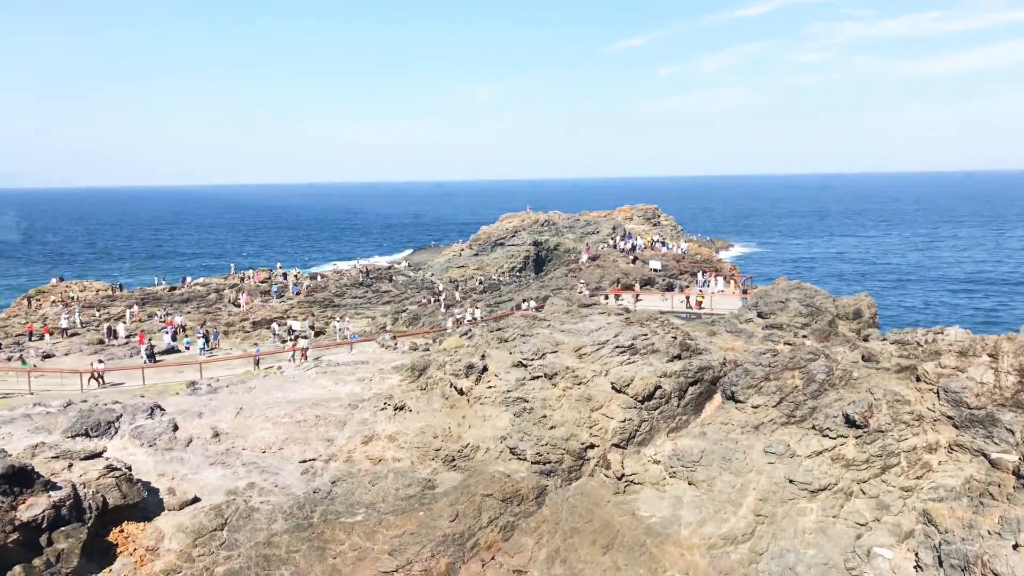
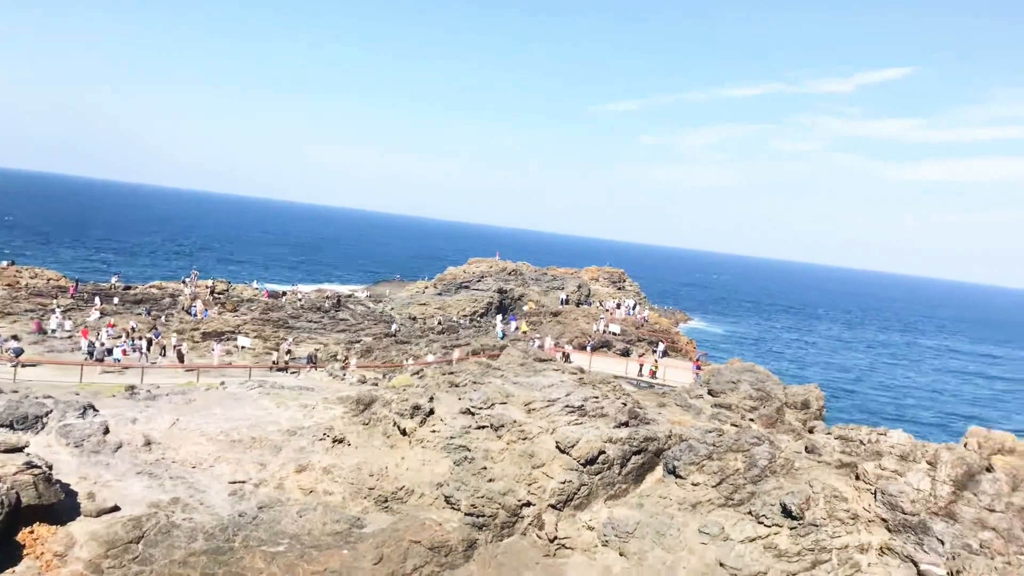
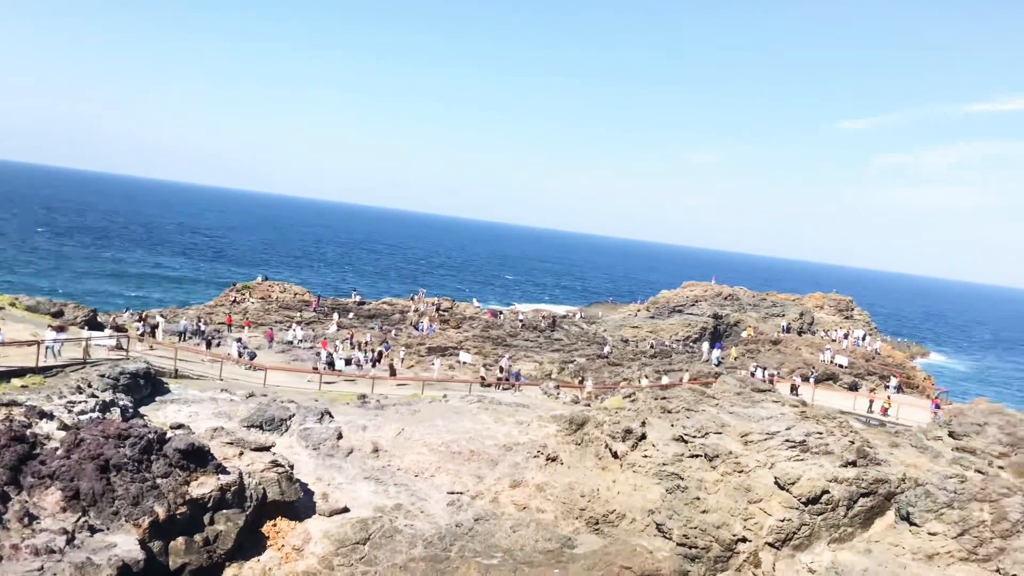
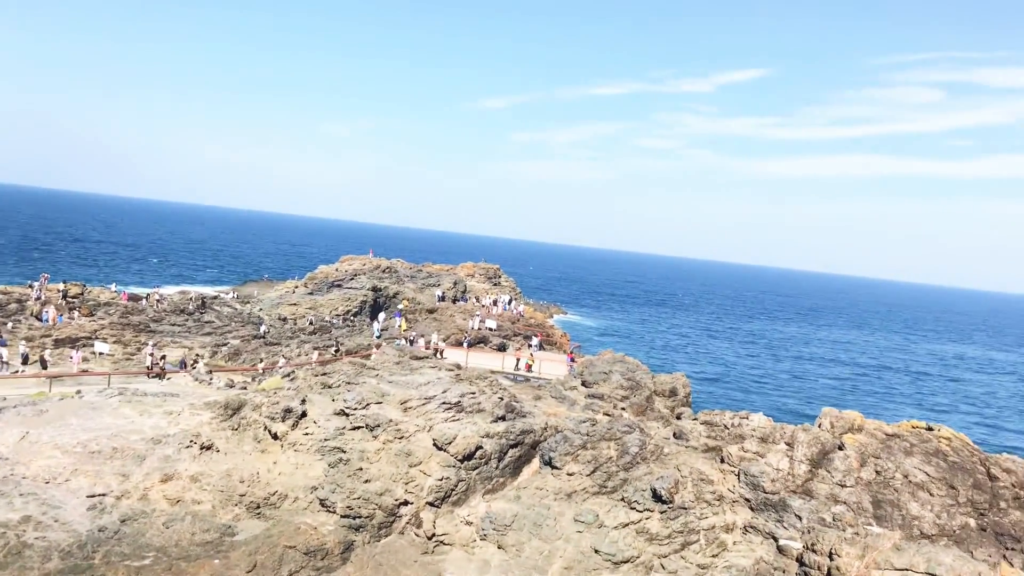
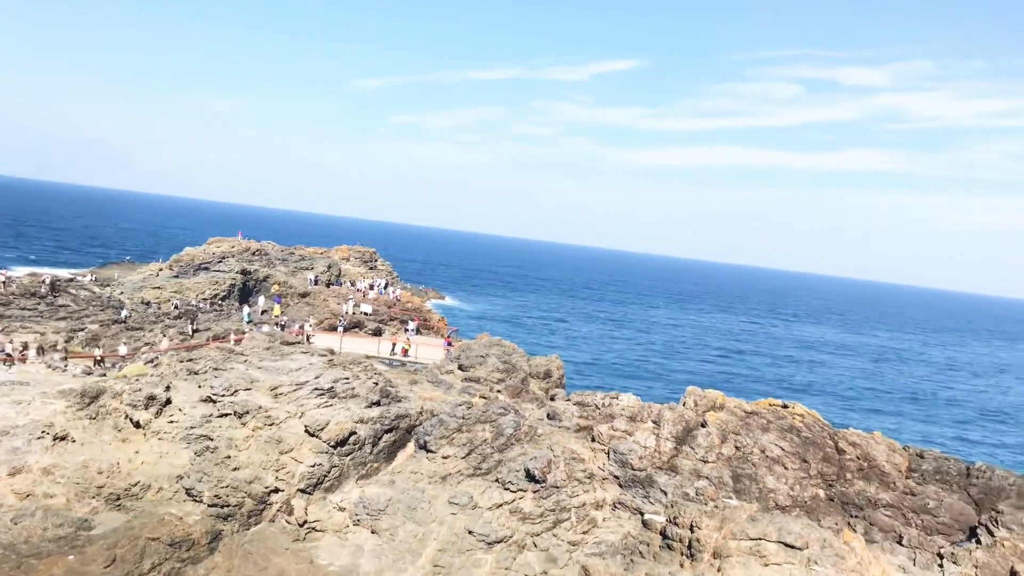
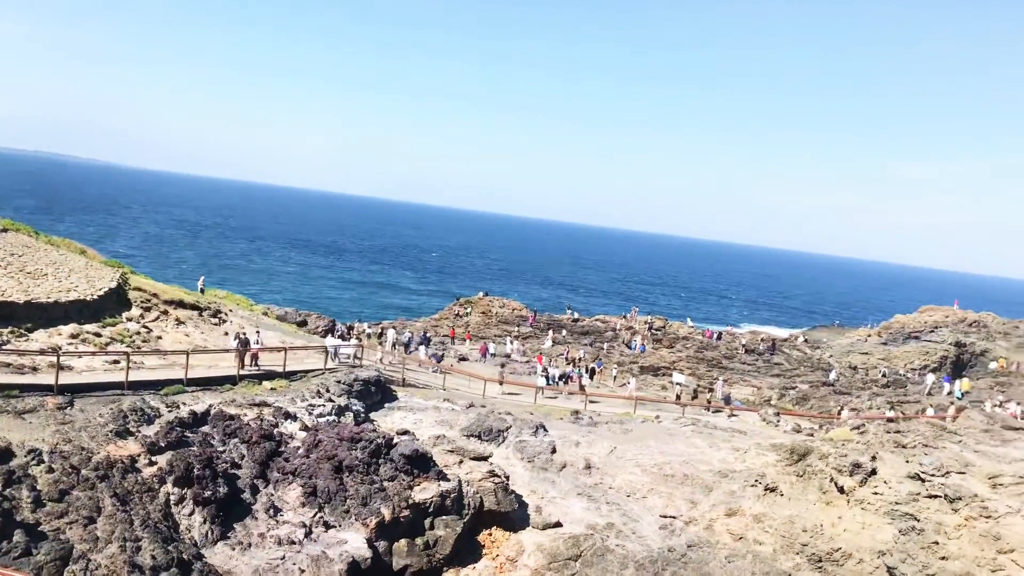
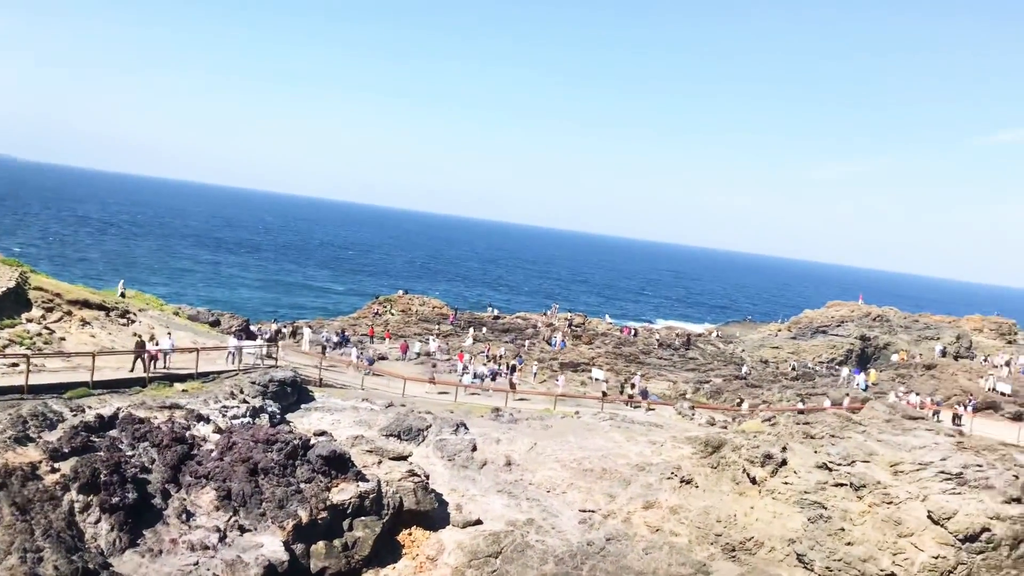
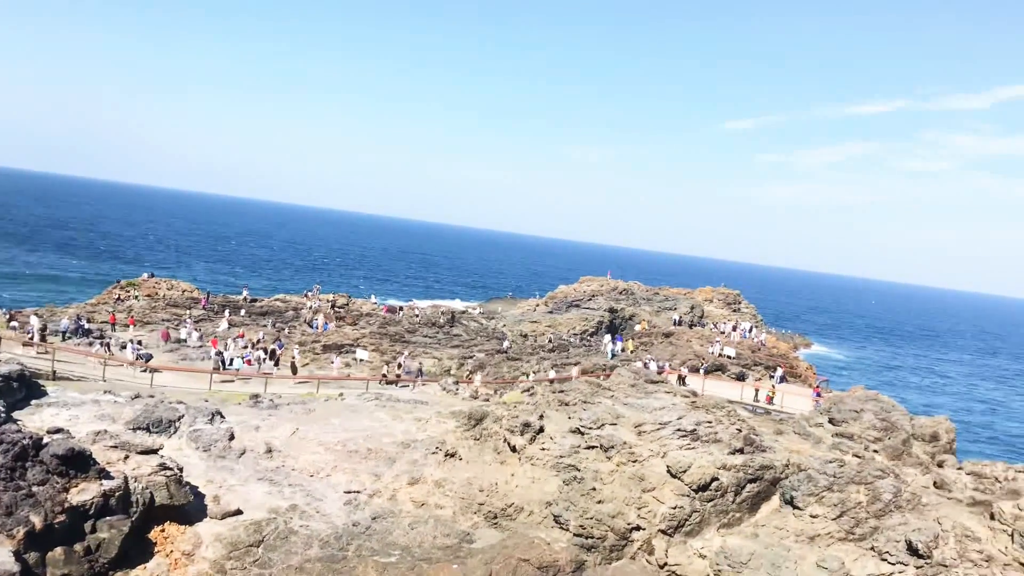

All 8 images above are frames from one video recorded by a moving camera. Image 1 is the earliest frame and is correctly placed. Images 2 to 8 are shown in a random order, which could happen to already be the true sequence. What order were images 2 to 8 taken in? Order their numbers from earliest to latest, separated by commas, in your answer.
6, 7, 3, 8, 2, 4, 5
